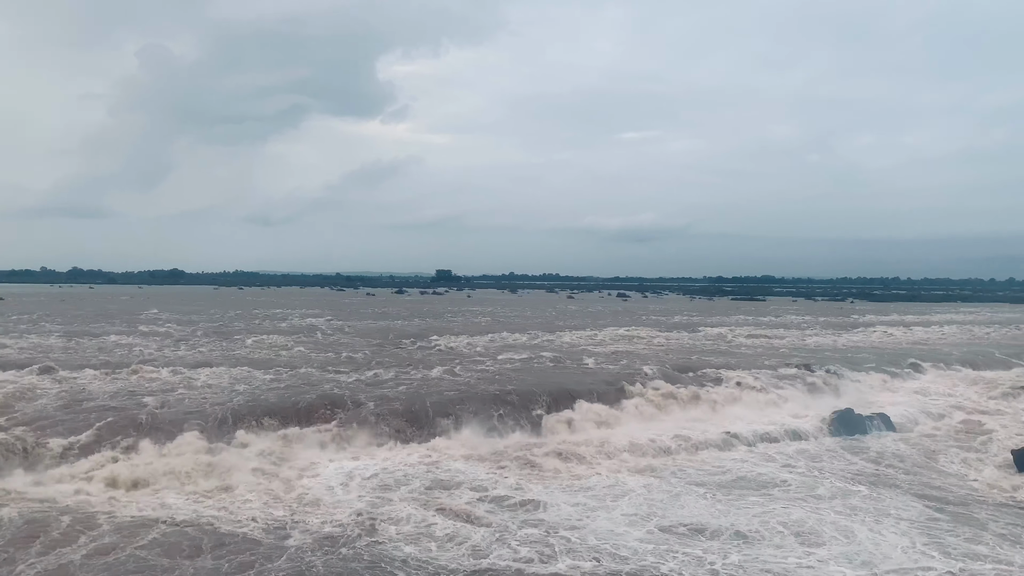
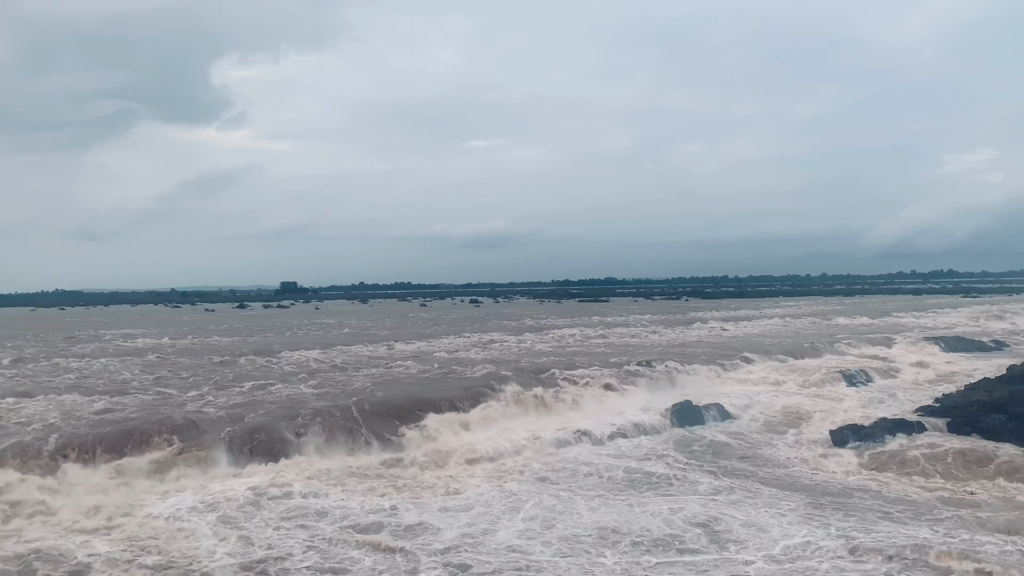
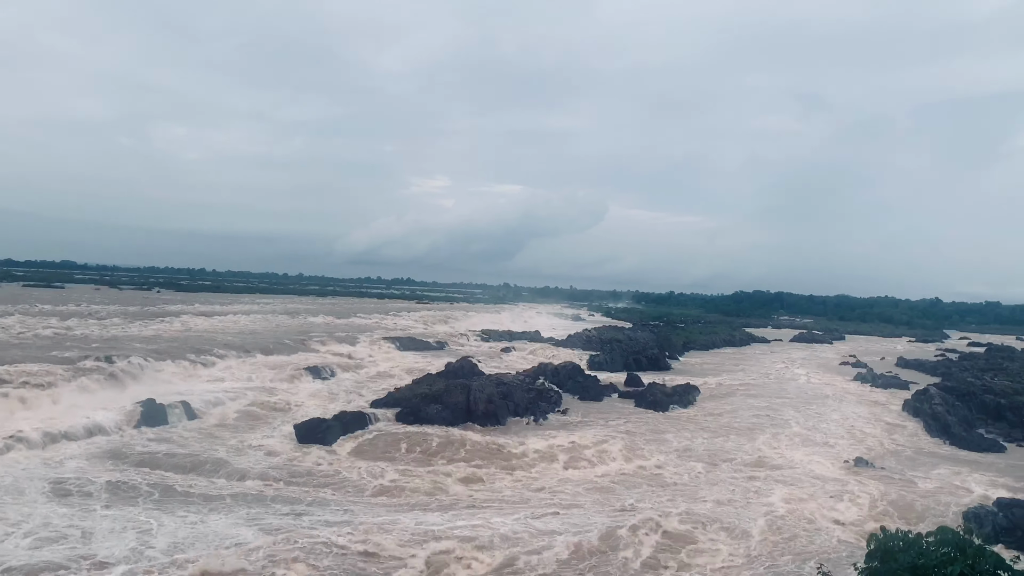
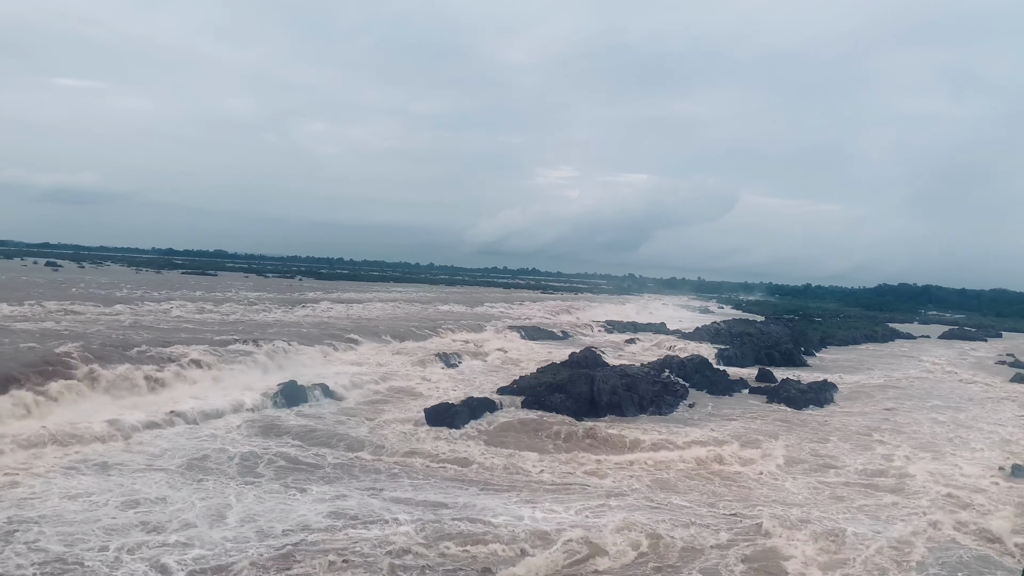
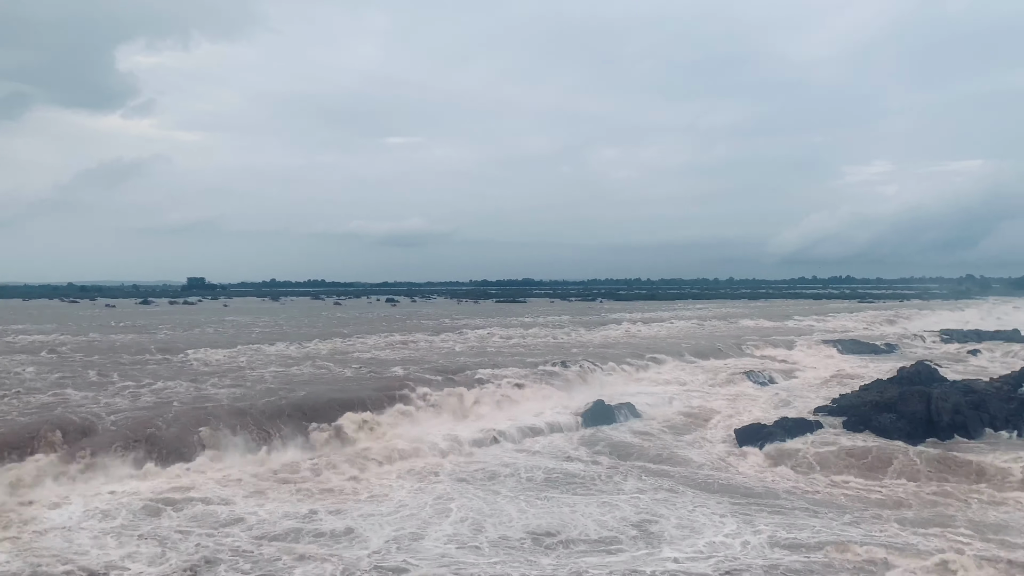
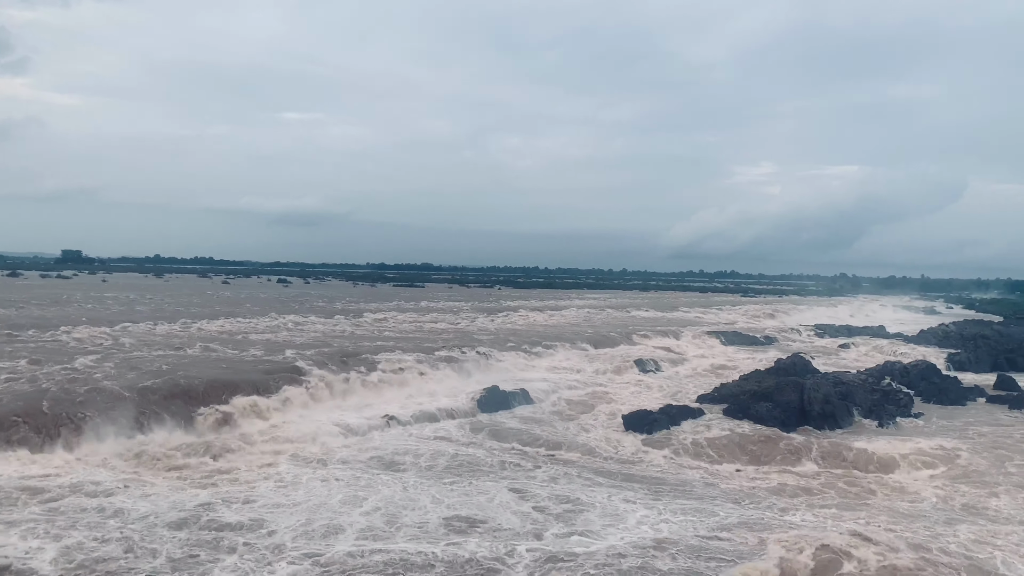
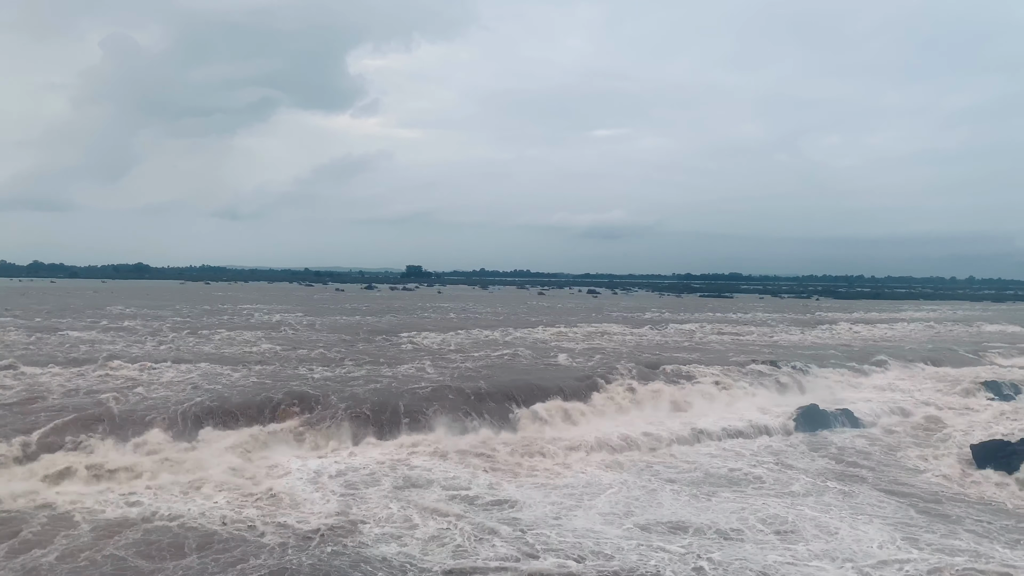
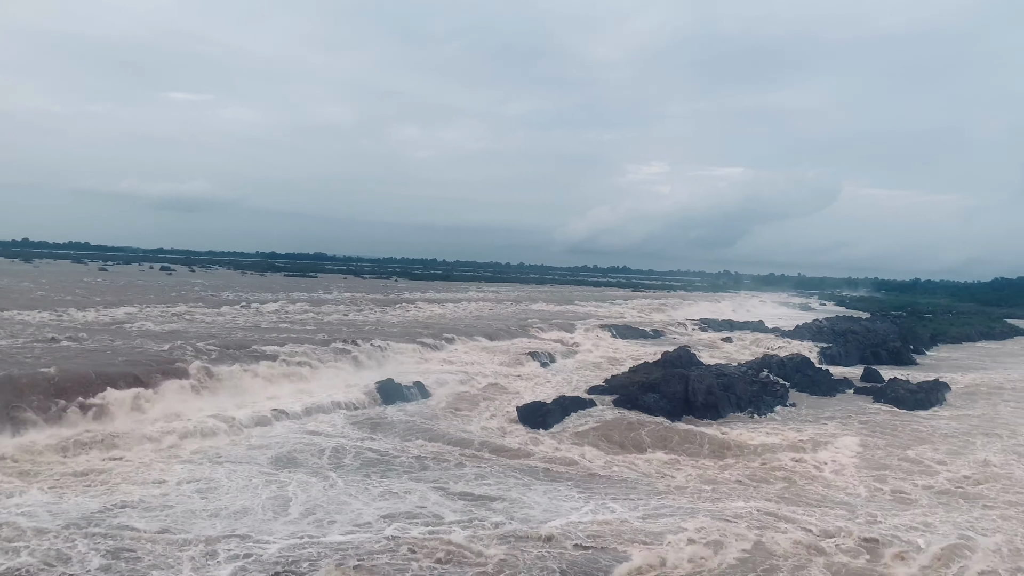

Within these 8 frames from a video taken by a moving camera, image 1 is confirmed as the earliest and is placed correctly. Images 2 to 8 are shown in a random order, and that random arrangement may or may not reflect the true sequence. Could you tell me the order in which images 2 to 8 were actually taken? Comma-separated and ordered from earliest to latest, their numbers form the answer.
7, 2, 5, 6, 8, 4, 3
